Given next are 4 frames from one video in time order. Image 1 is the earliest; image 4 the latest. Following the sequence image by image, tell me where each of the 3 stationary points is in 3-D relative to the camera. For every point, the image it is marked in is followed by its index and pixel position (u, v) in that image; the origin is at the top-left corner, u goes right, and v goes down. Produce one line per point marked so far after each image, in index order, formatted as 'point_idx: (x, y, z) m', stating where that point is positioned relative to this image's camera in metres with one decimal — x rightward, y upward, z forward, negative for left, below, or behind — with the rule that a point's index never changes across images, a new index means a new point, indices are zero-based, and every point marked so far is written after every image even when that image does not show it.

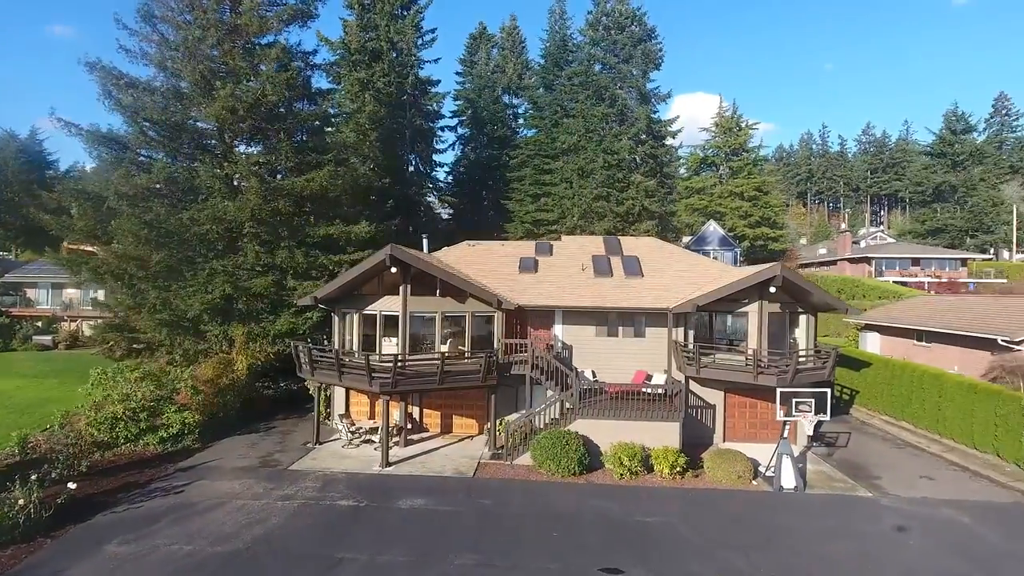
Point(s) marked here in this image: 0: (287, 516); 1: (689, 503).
0: (-5.7, -5.7, +16.2) m
1: (+4.9, -6.0, +18.0) m
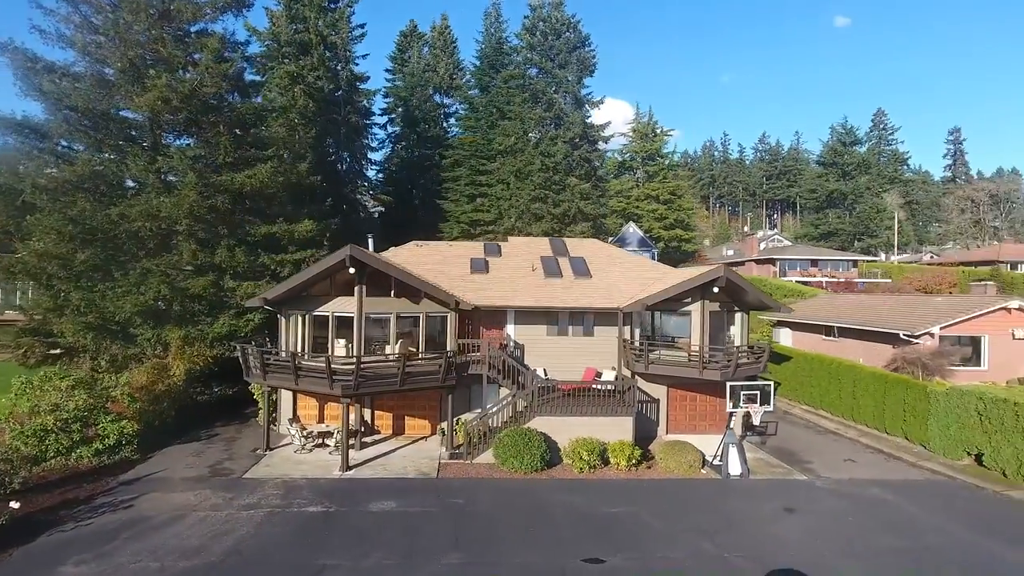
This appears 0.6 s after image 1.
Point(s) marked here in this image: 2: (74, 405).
0: (-6.2, -5.8, +15.7) m
1: (+4.0, -6.0, +19.0) m
2: (-13.3, -3.6, +19.5) m
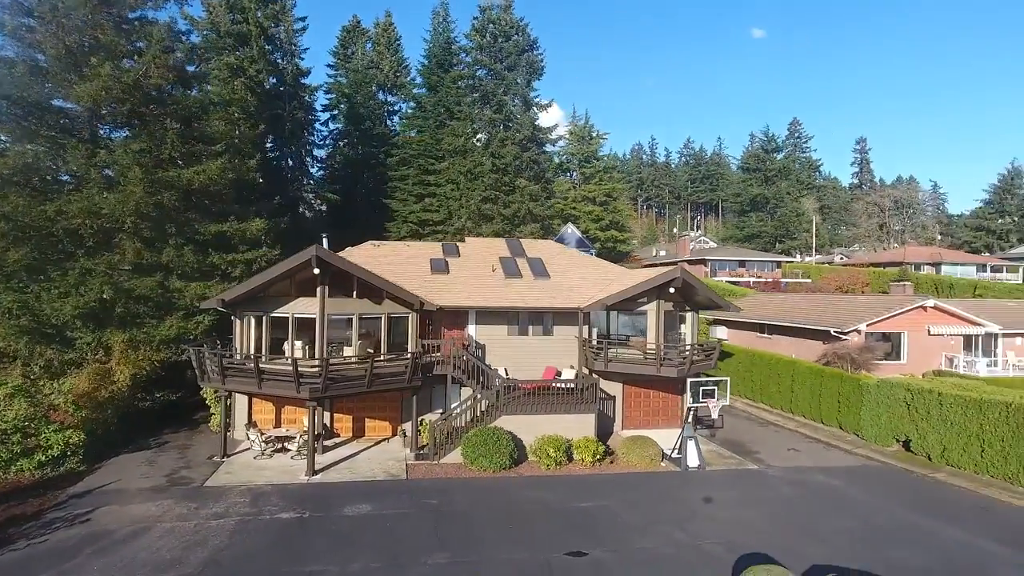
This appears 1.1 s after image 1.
0: (-6.7, -5.8, +15.2) m
1: (+3.1, -6.1, +19.6) m
2: (-14.1, -3.6, +18.2) m
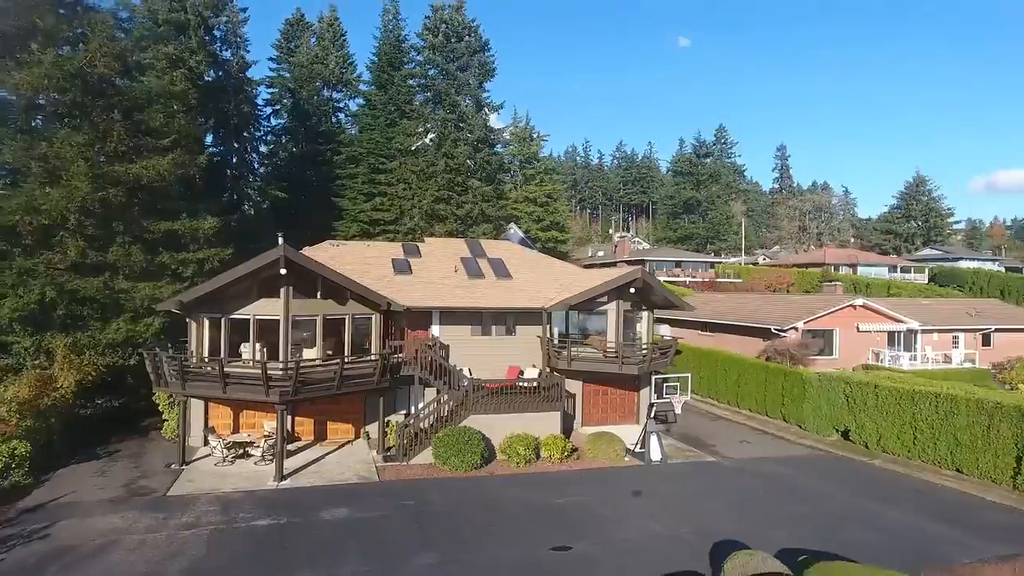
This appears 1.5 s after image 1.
0: (-7.0, -5.9, +14.7) m
1: (+2.3, -6.1, +20.2) m
2: (-14.7, -3.6, +16.9) m
